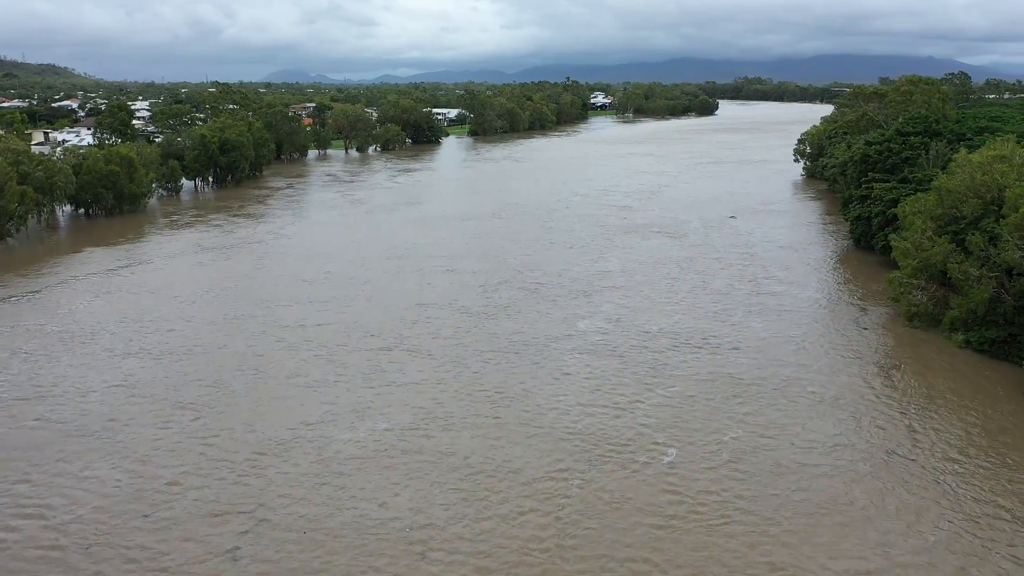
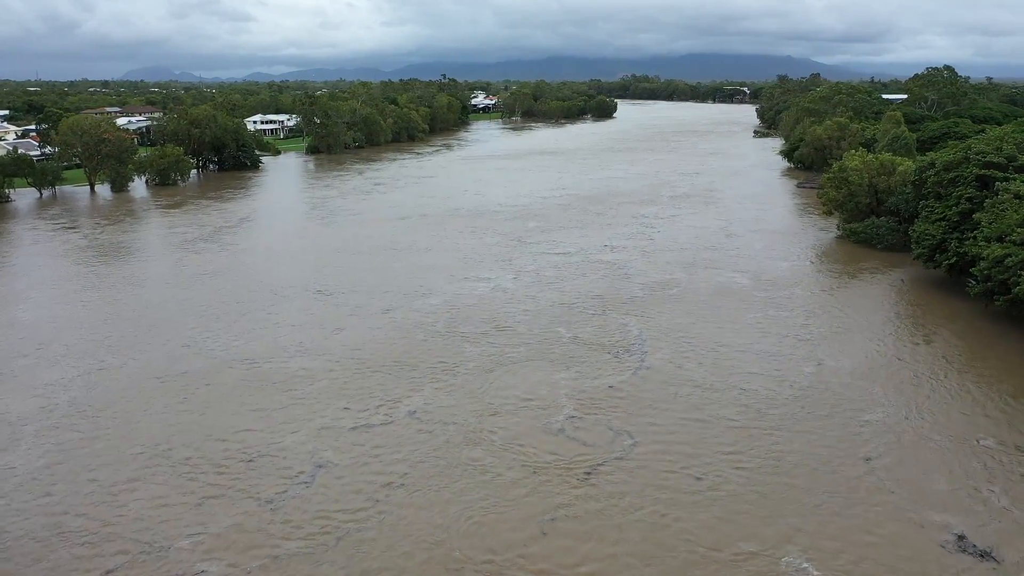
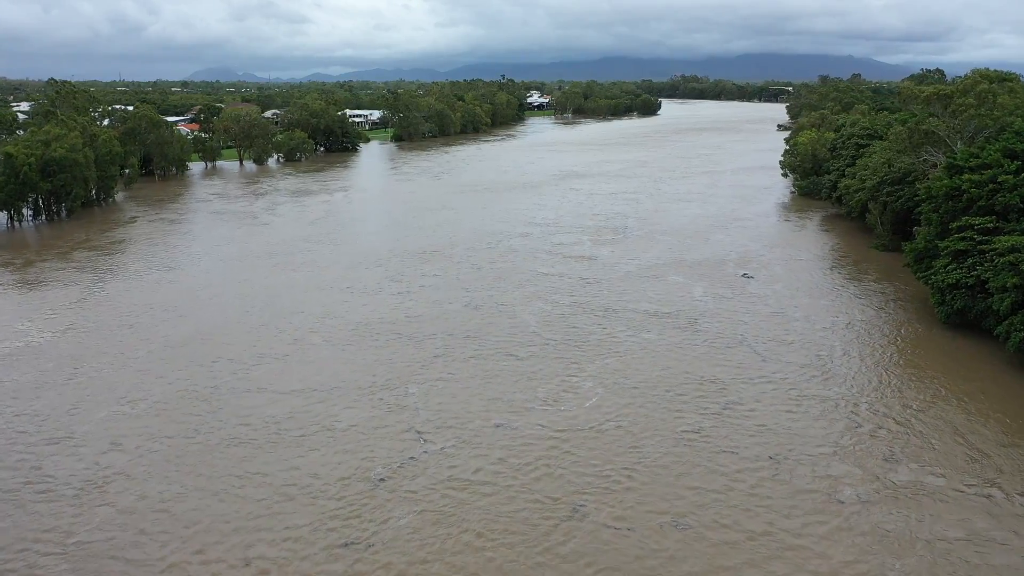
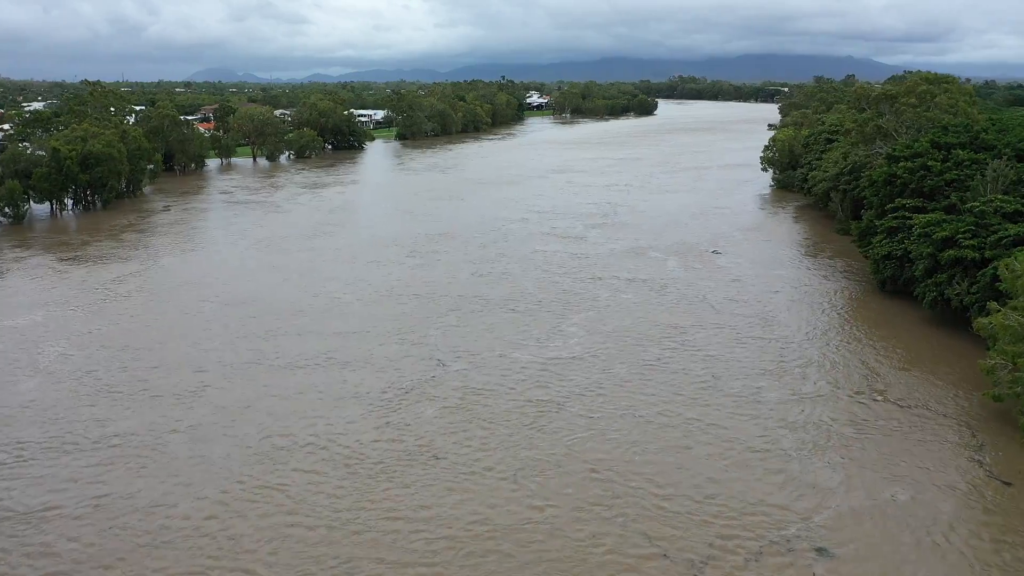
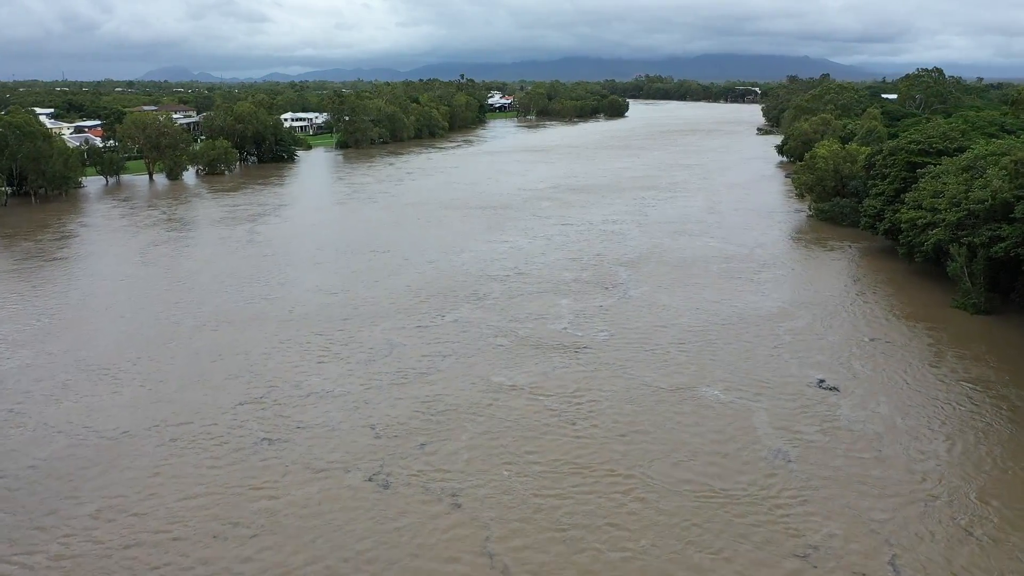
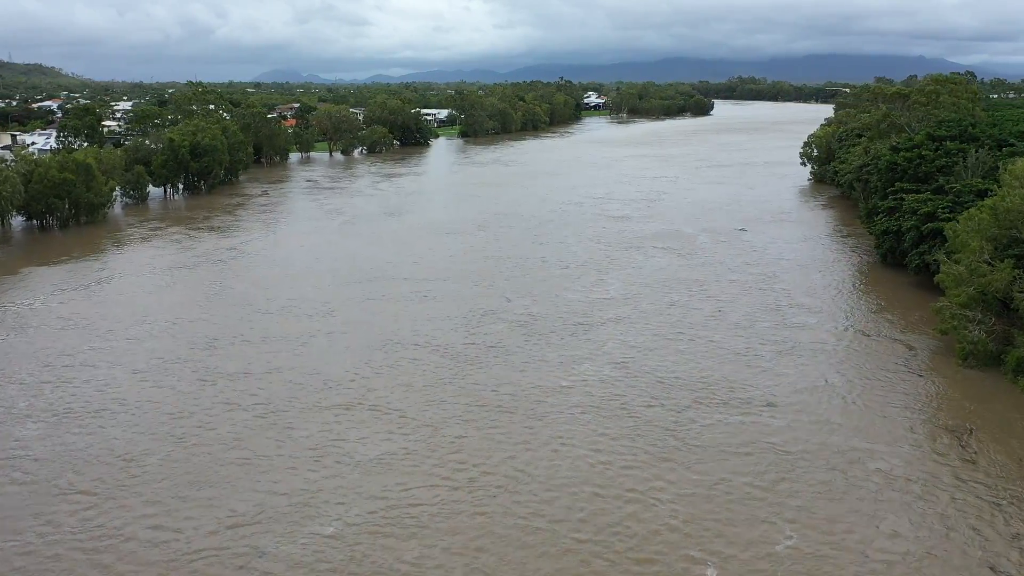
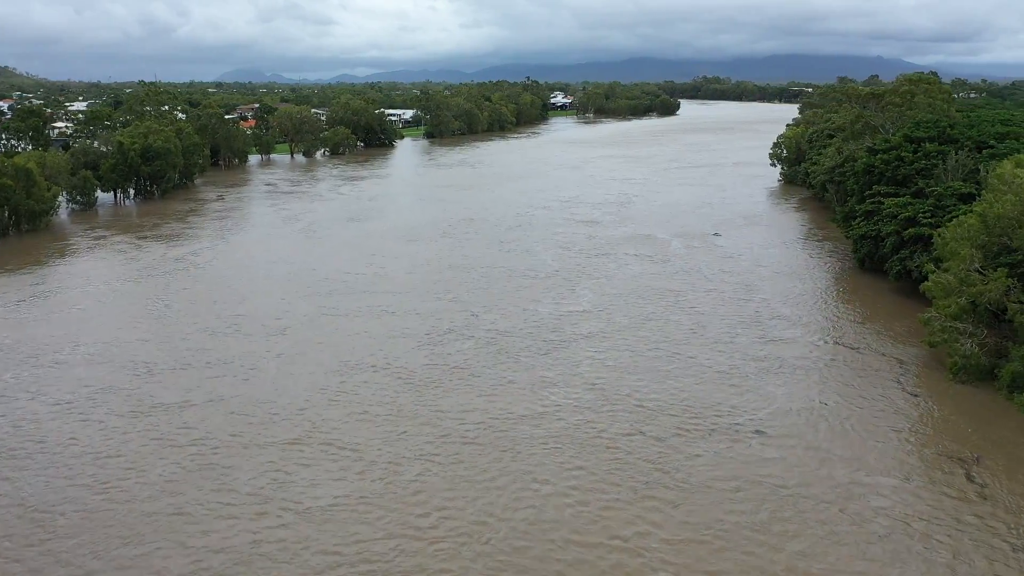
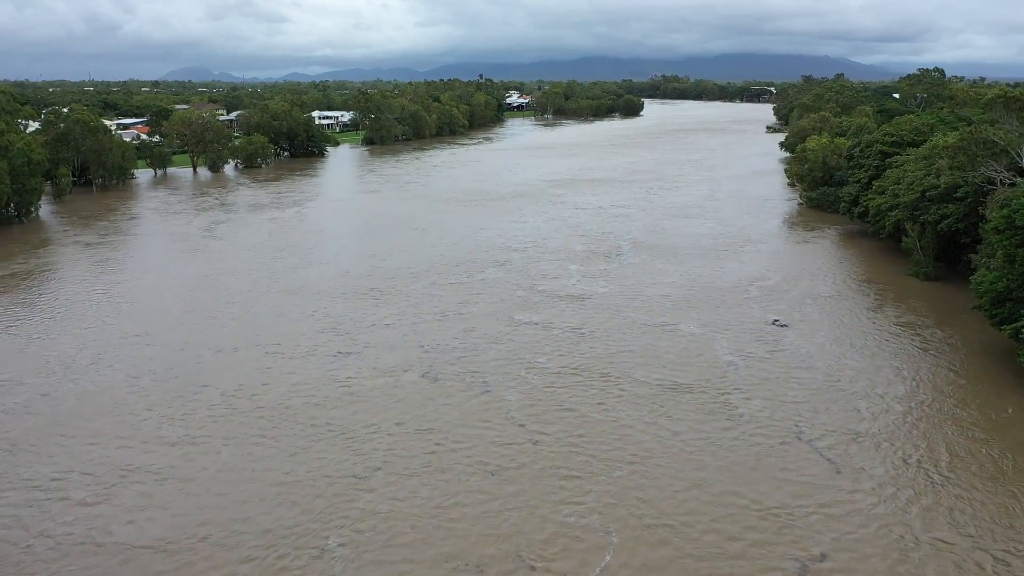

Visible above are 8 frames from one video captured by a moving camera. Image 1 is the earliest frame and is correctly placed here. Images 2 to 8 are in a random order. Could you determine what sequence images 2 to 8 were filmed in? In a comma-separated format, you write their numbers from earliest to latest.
6, 7, 4, 3, 8, 5, 2
